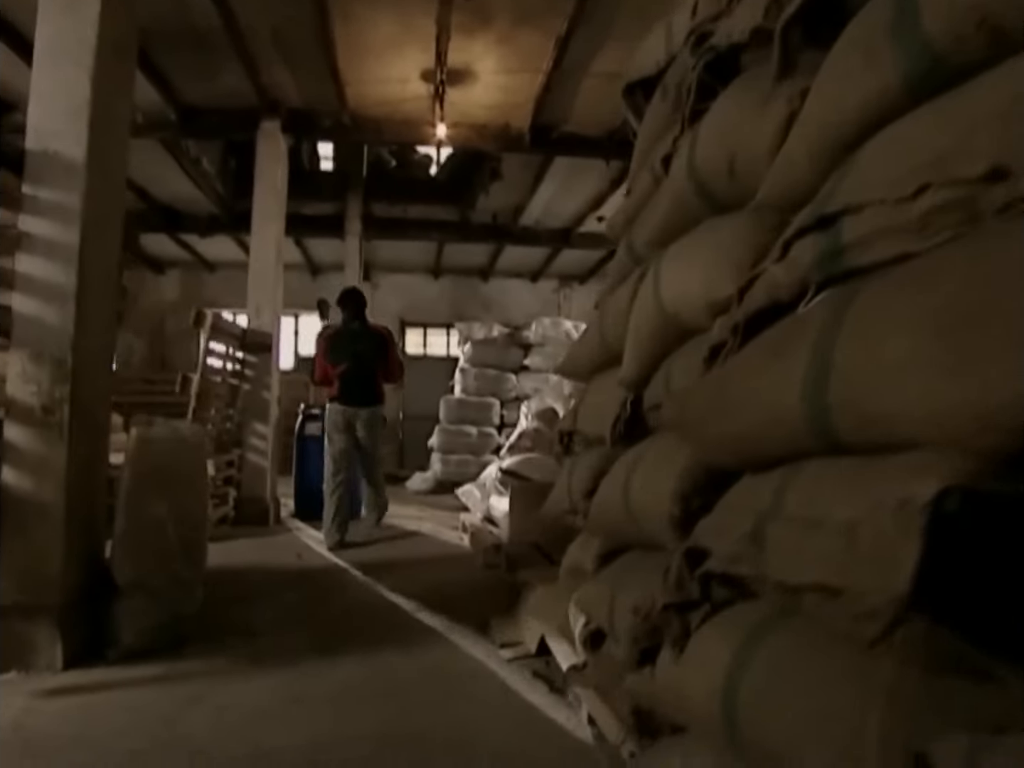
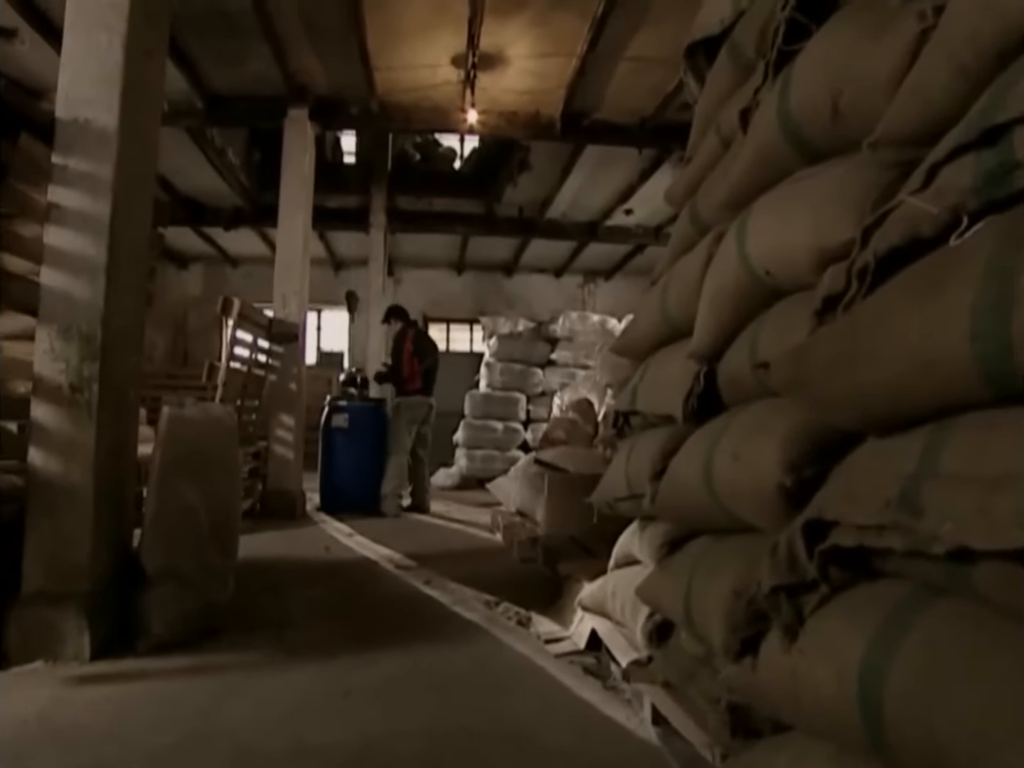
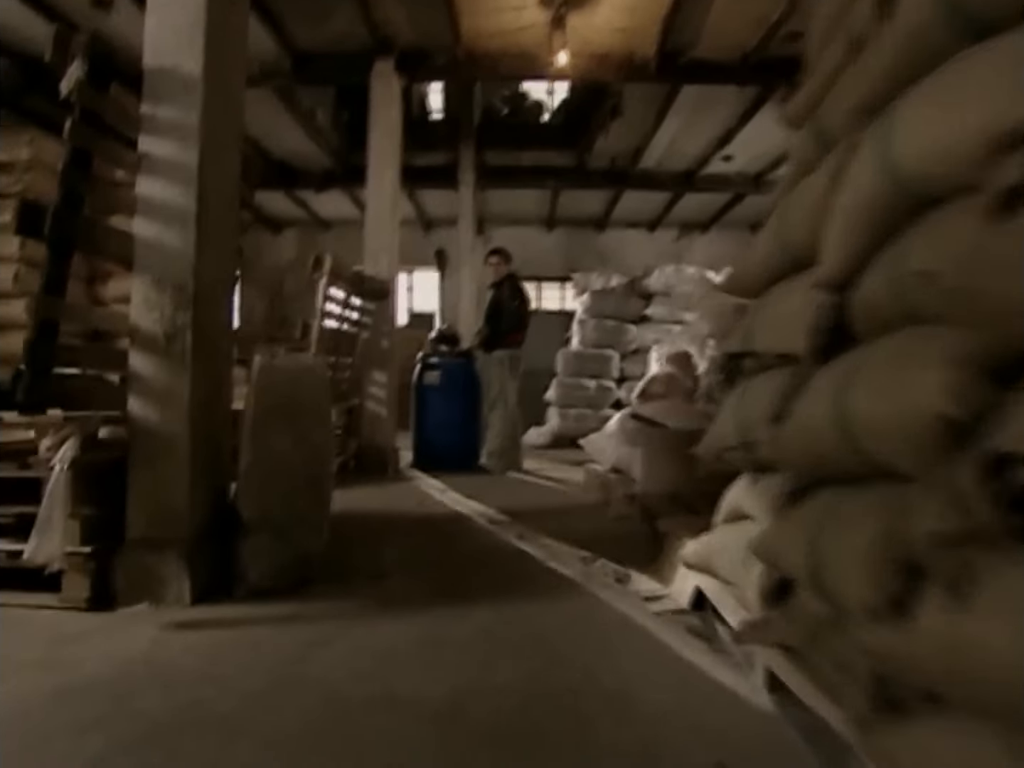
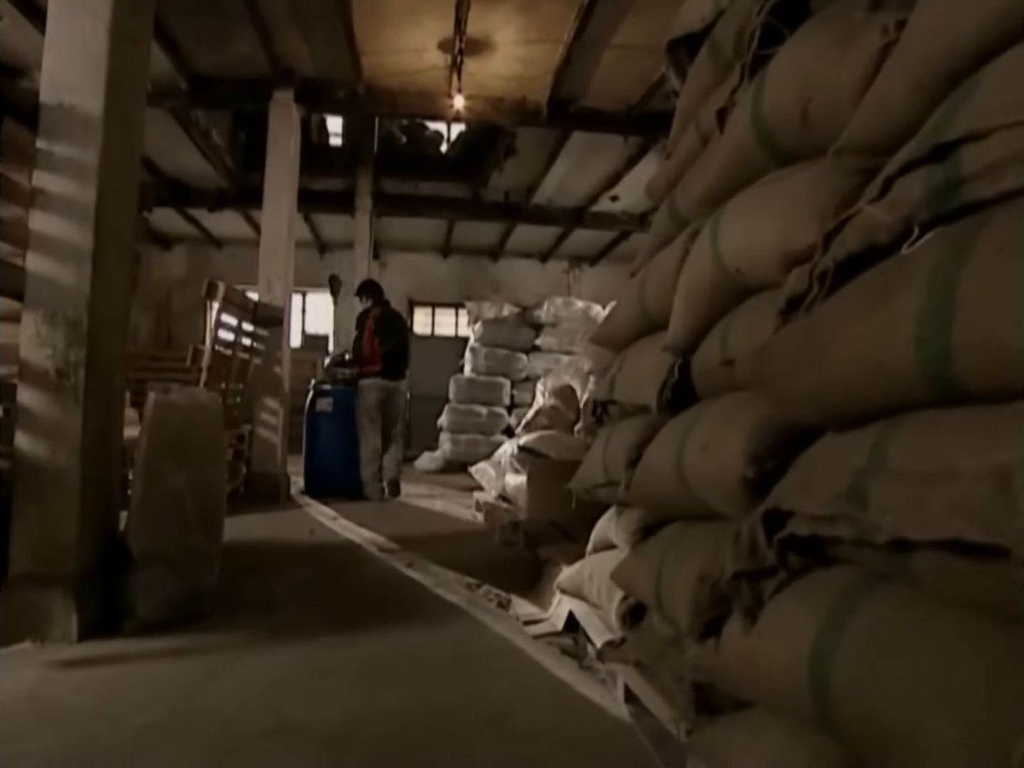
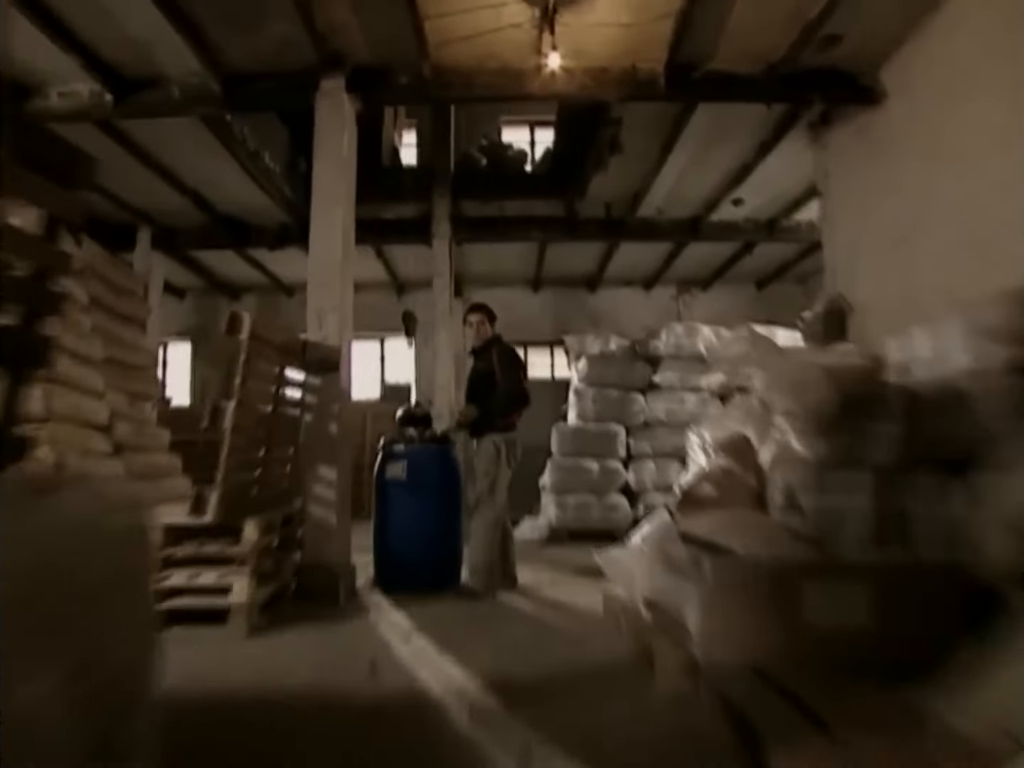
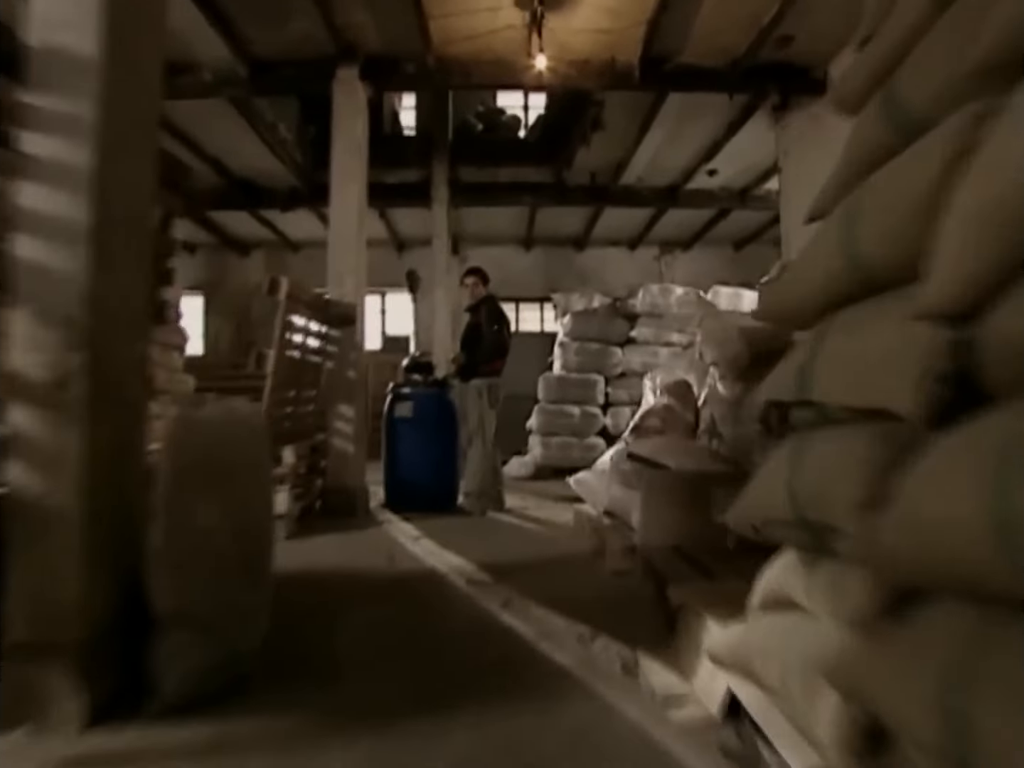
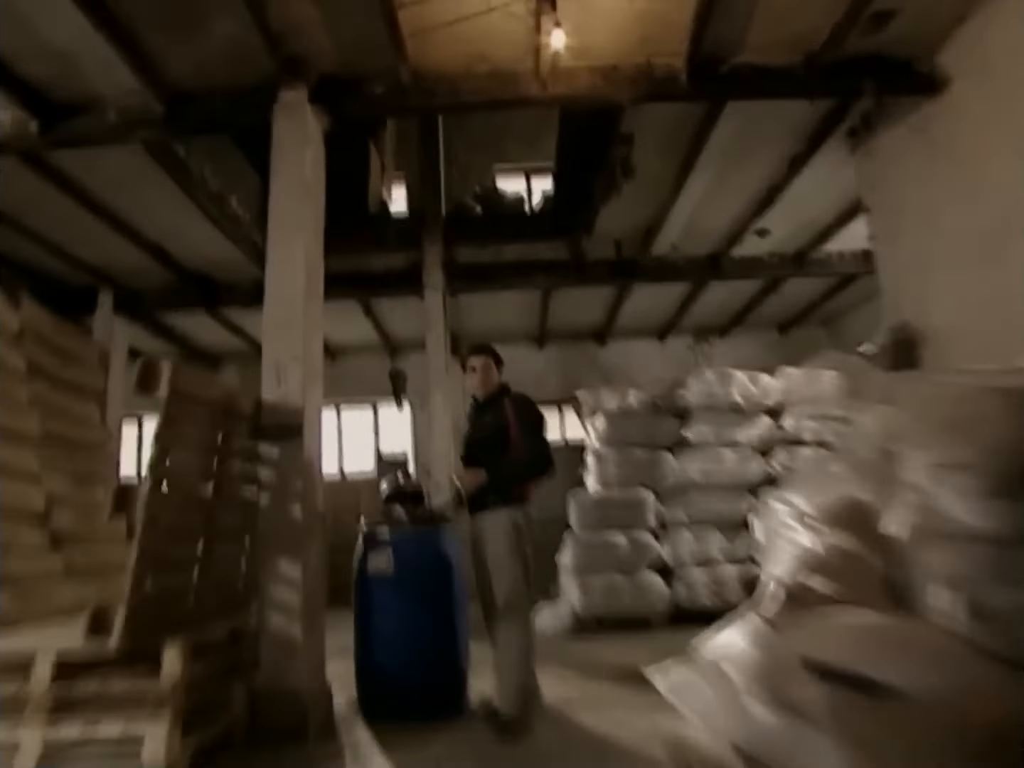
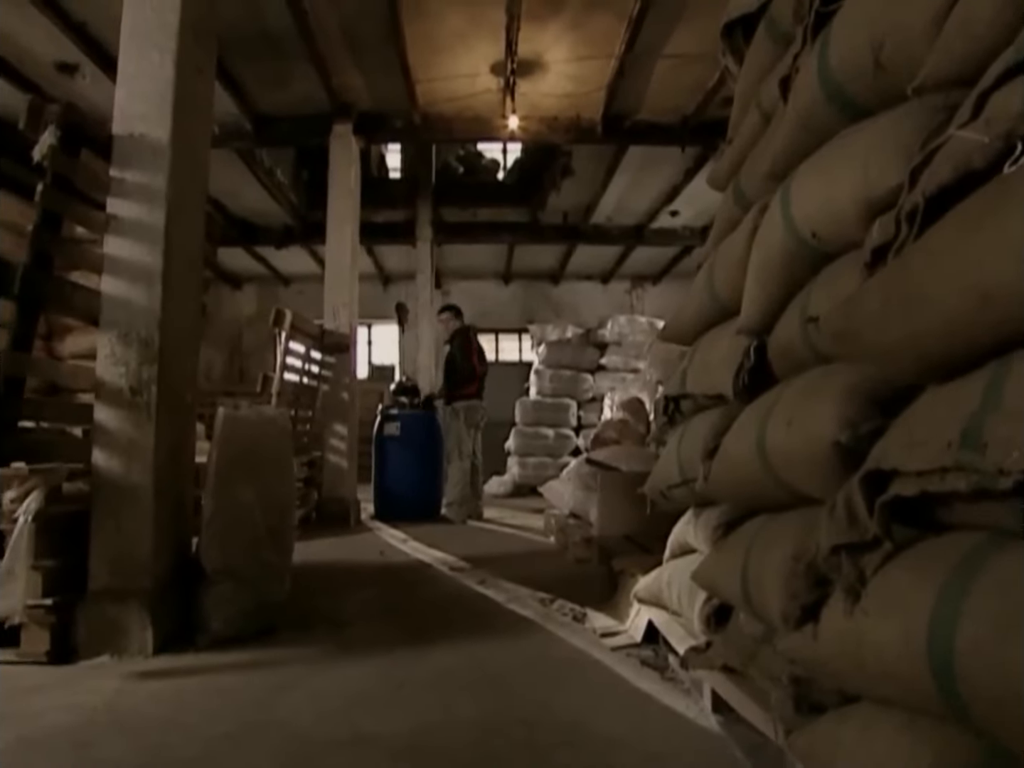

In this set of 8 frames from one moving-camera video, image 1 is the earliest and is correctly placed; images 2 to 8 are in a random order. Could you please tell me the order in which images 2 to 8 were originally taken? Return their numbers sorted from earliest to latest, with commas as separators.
4, 2, 8, 3, 6, 5, 7
